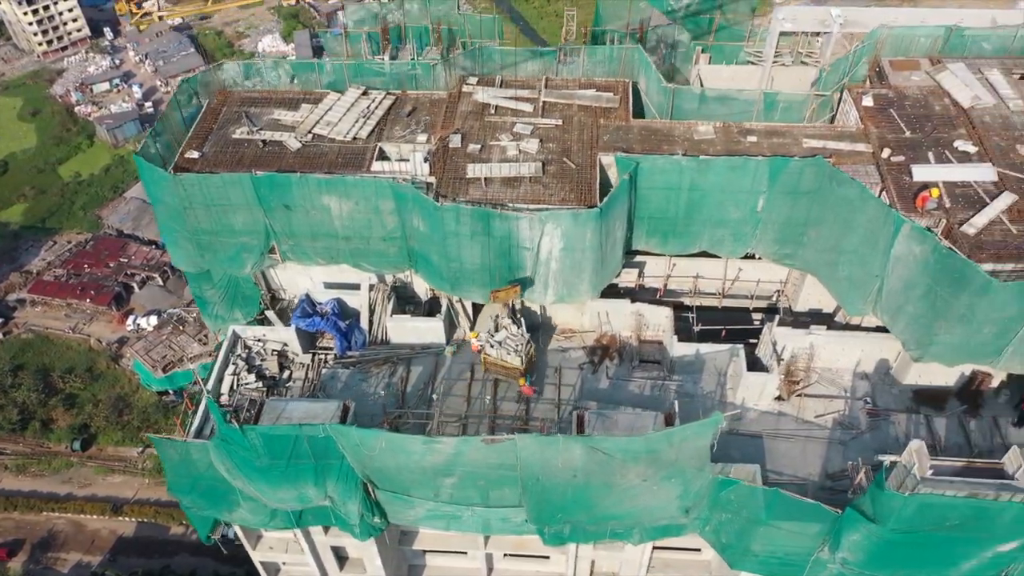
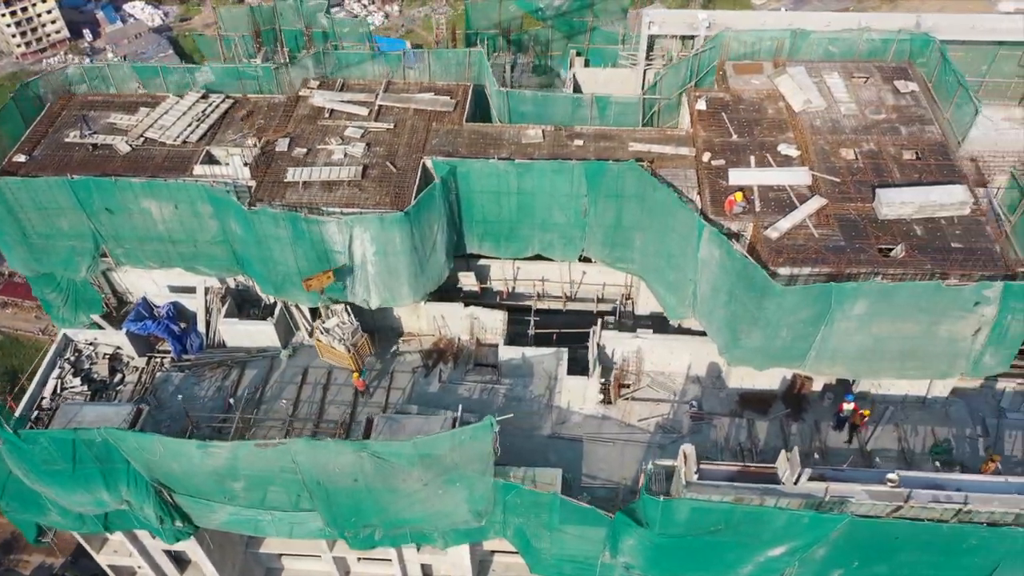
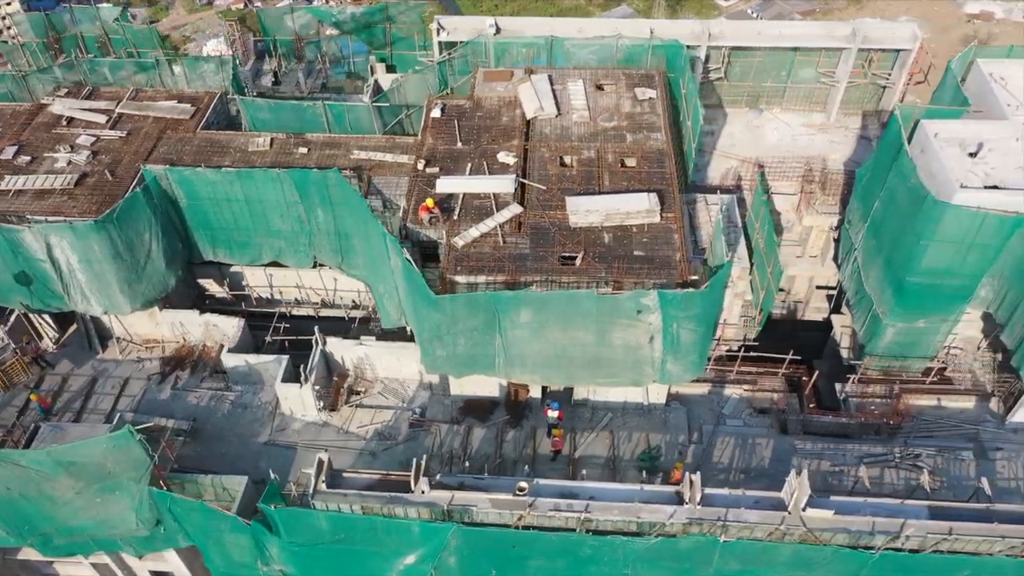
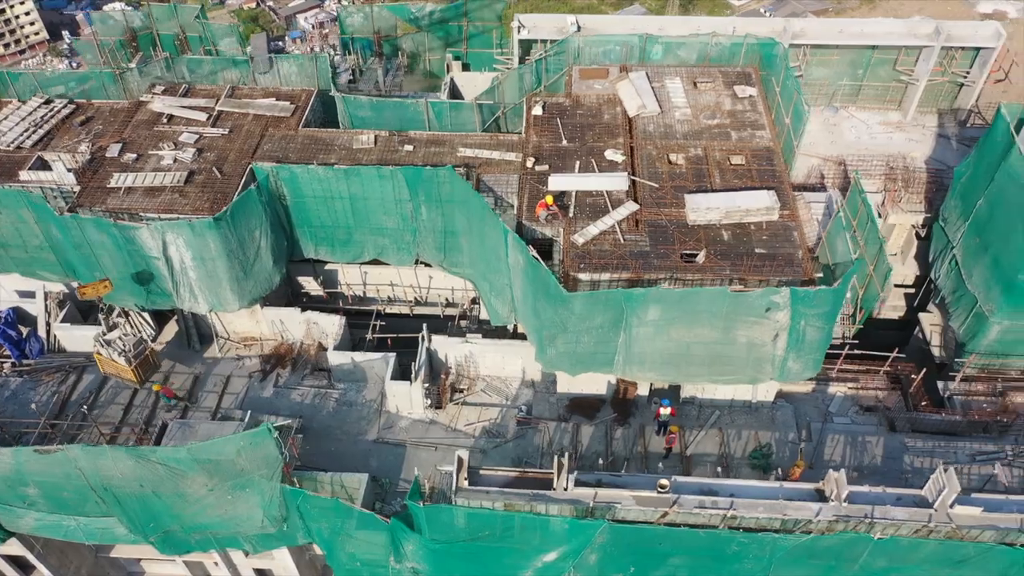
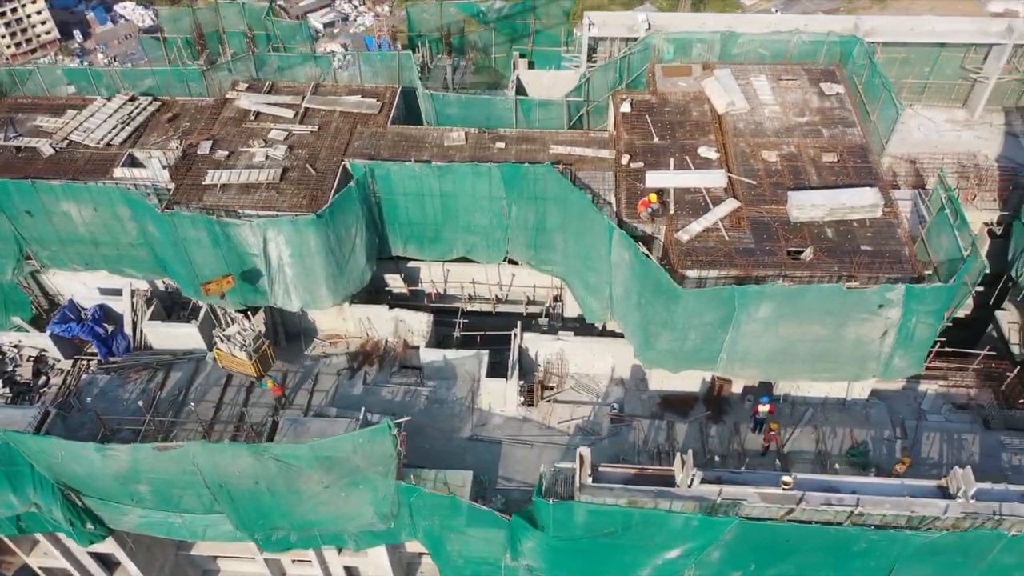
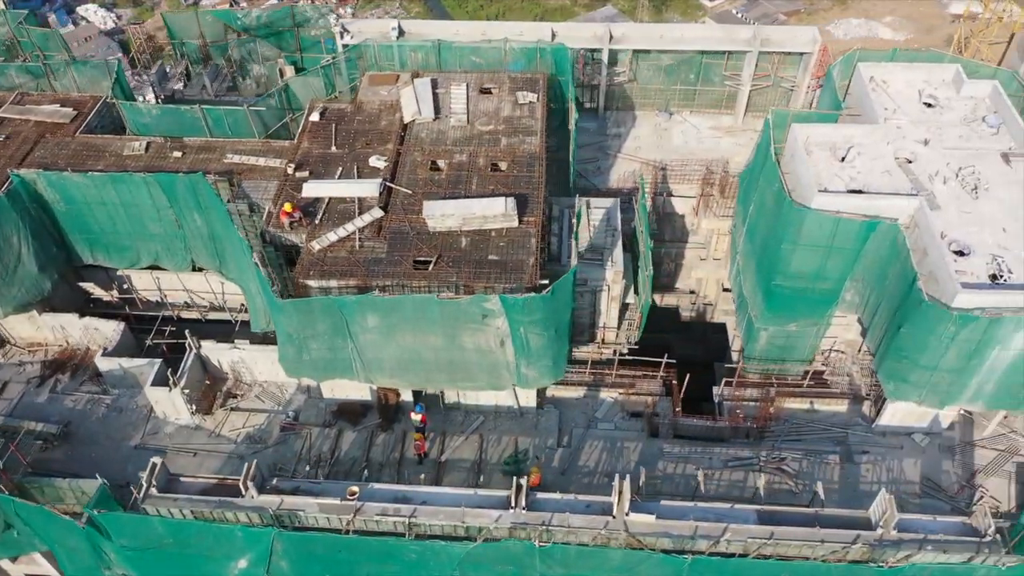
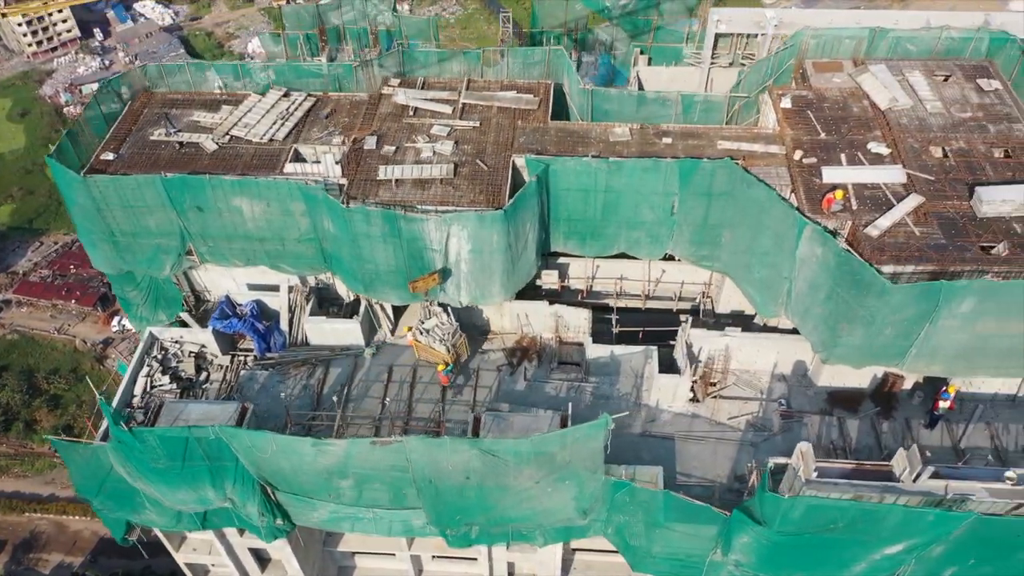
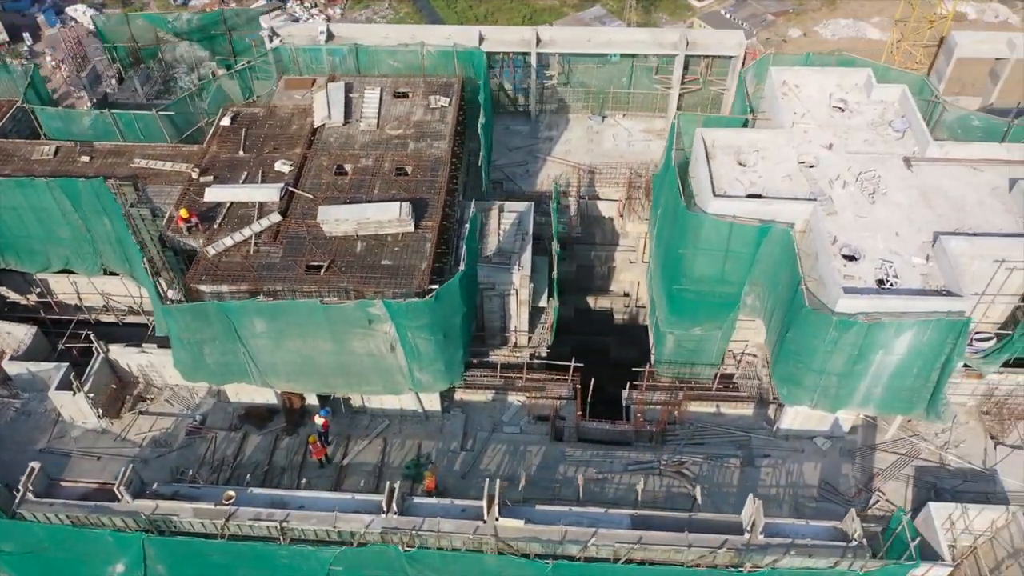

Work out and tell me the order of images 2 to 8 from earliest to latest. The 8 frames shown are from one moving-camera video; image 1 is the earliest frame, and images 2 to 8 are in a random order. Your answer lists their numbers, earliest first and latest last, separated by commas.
7, 2, 5, 4, 3, 6, 8
